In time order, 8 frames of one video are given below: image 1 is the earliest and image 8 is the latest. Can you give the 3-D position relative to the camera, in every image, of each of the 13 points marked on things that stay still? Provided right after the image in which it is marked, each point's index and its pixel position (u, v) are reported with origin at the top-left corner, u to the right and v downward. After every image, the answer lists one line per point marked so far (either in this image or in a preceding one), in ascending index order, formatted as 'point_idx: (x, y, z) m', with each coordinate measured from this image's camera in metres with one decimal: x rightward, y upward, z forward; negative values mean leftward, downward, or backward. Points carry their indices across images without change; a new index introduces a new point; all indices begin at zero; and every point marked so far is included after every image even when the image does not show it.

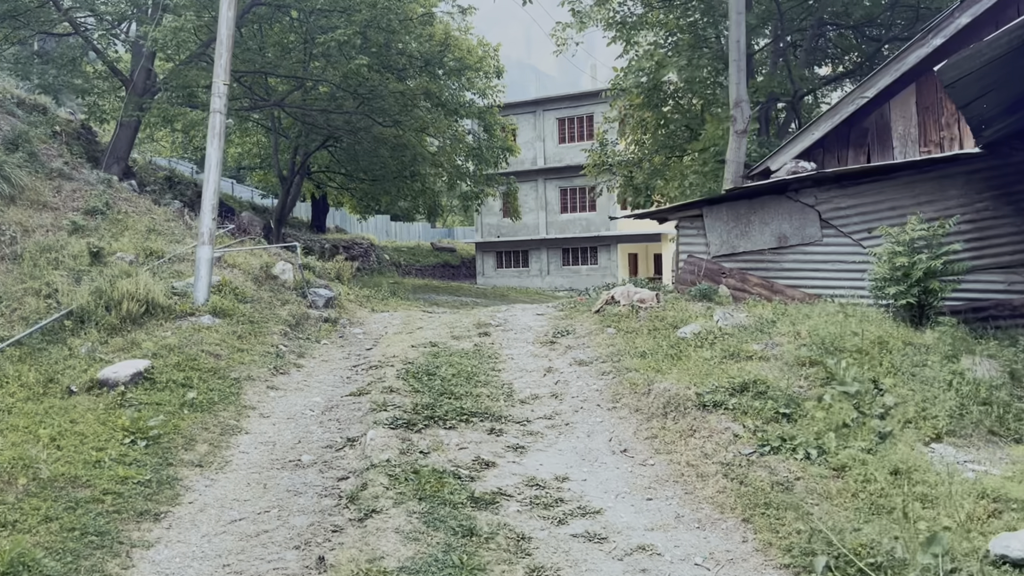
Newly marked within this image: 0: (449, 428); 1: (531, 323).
0: (-0.4, -1.0, +5.9) m
1: (+0.2, -0.4, +9.4) m
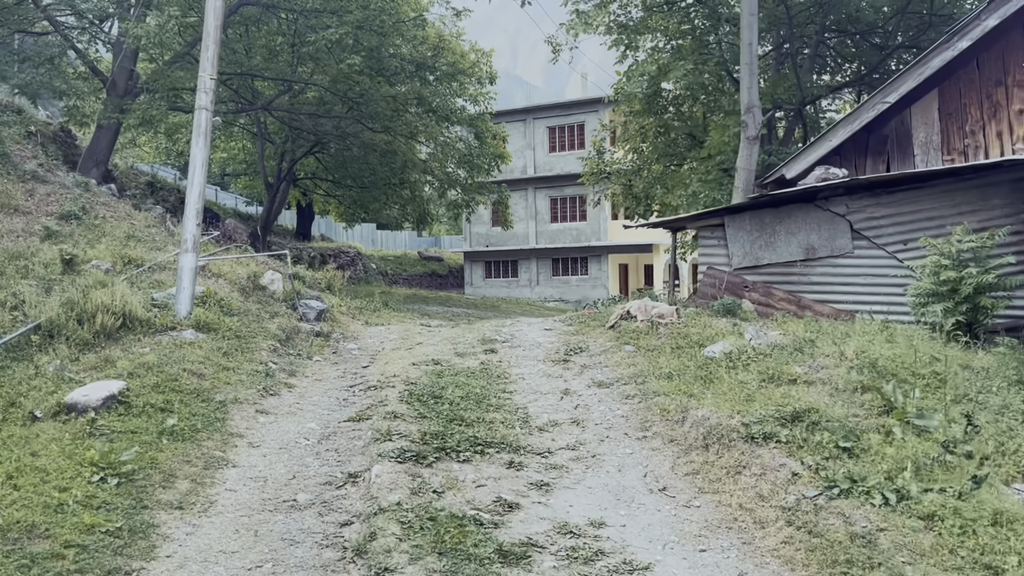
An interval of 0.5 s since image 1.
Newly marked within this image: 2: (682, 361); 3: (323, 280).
0: (-0.3, -1.1, +5.2) m
1: (+0.3, -0.5, +8.7) m
2: (+1.4, -0.6, +7.0) m
3: (-2.8, +0.1, +12.7) m
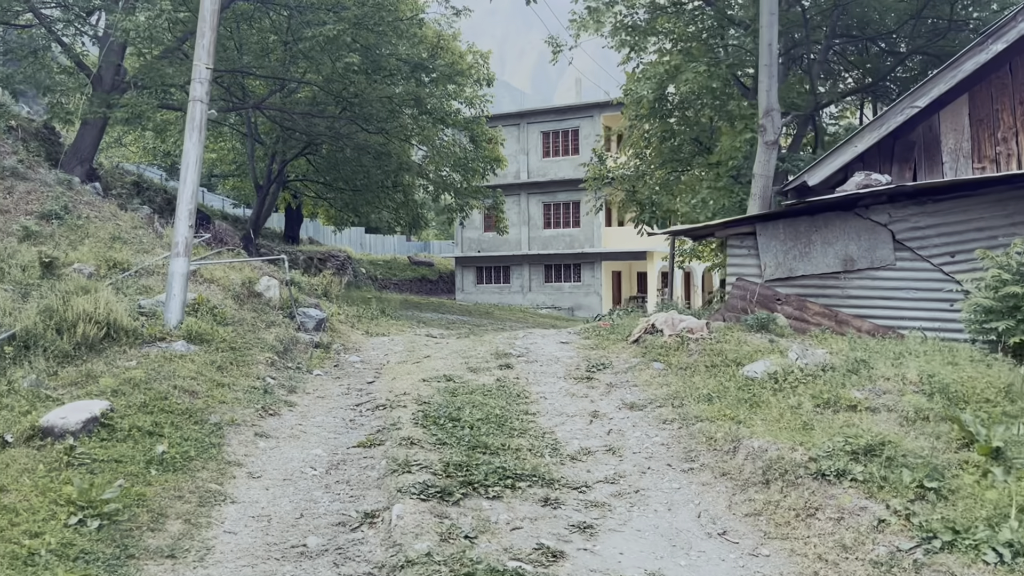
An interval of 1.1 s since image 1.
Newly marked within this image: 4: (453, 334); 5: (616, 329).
0: (-0.1, -1.1, +4.6) m
1: (+0.4, -0.6, +8.1) m
2: (+1.6, -0.7, +6.4) m
3: (-2.7, 0.0, +12.1) m
4: (-0.8, -0.6, +11.4) m
5: (+1.1, -0.4, +8.9) m
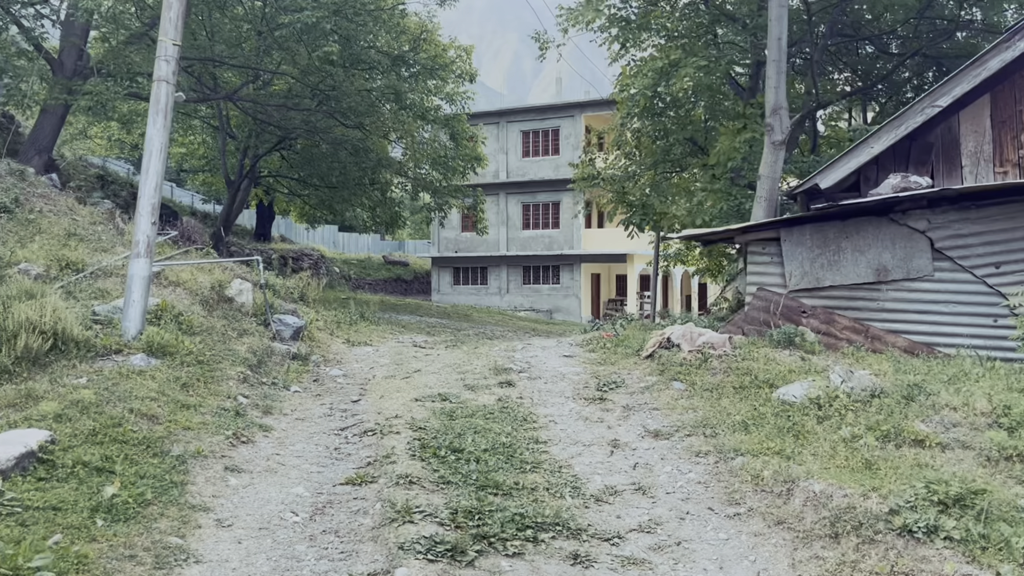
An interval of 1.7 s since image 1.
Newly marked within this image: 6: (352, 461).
0: (0.0, -1.2, +3.8) m
1: (+0.4, -0.7, +7.4) m
2: (+1.6, -0.8, +5.7) m
3: (-2.8, 0.0, +11.2) m
4: (-0.9, -0.7, +10.6) m
5: (+1.1, -0.5, +8.1) m
6: (-1.0, -1.0, +5.2) m
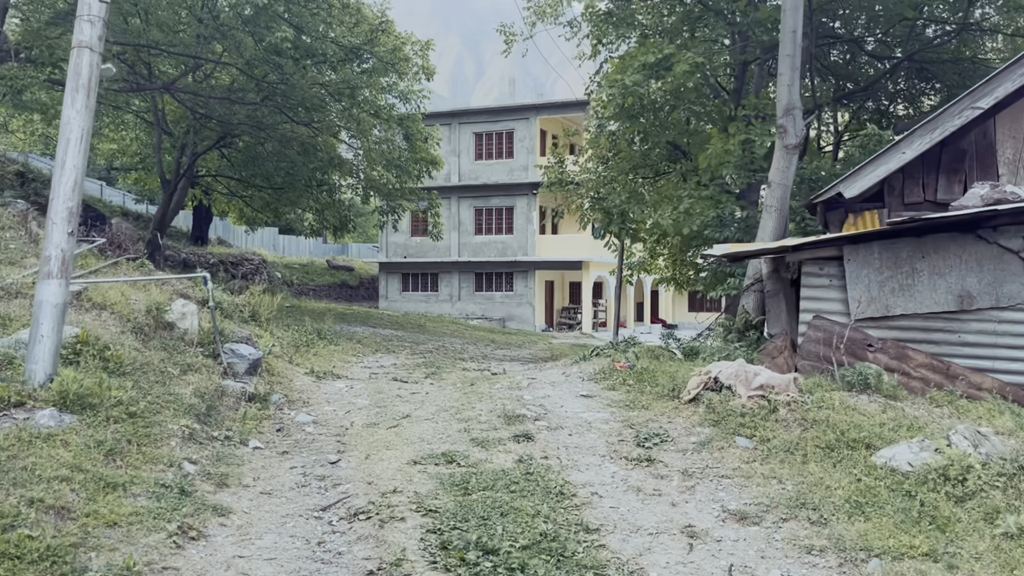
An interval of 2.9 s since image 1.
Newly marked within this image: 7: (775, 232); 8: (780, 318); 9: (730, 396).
0: (+0.3, -1.4, +2.5) m
1: (+0.5, -0.9, +6.0) m
2: (+1.8, -1.0, +4.5) m
3: (-3.0, -0.2, +9.6) m
4: (-1.1, -0.9, +9.1) m
5: (+1.1, -0.7, +6.9) m
6: (-0.7, -1.2, +3.7) m
7: (+3.2, +0.7, +10.4) m
8: (+3.1, -0.3, +9.9) m
9: (+1.5, -0.7, +5.8) m
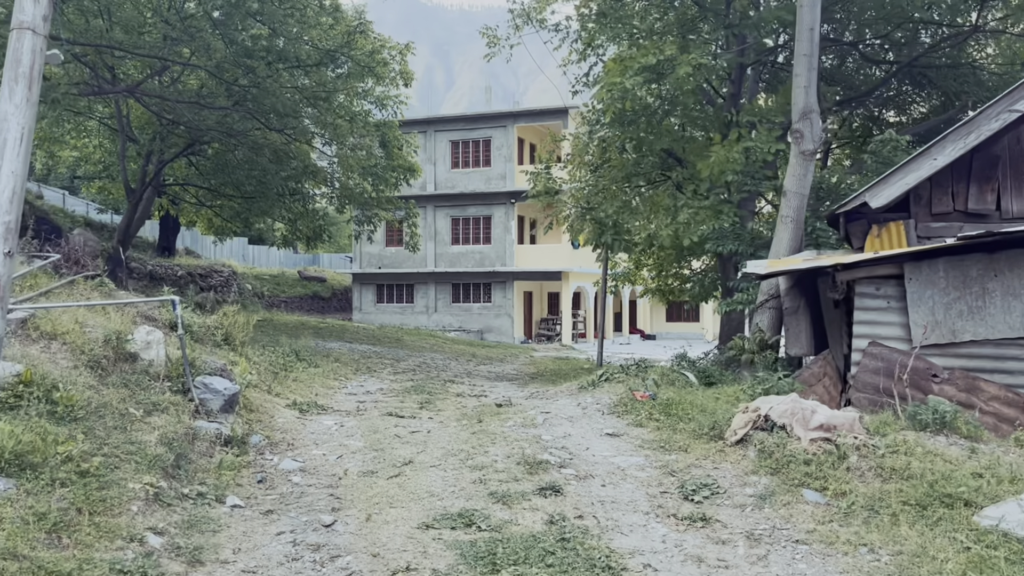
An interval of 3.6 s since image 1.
0: (+0.6, -1.5, +1.7) m
1: (+0.6, -1.0, +5.3) m
2: (+2.0, -1.1, +3.7) m
3: (-3.0, -0.4, +8.7) m
4: (-1.0, -1.1, +8.3) m
5: (+1.2, -0.9, +6.1) m
6: (-0.5, -1.3, +2.9) m
7: (+3.2, +0.5, +9.7) m
8: (+3.1, -0.5, +9.2) m
9: (+1.6, -0.9, +5.0) m
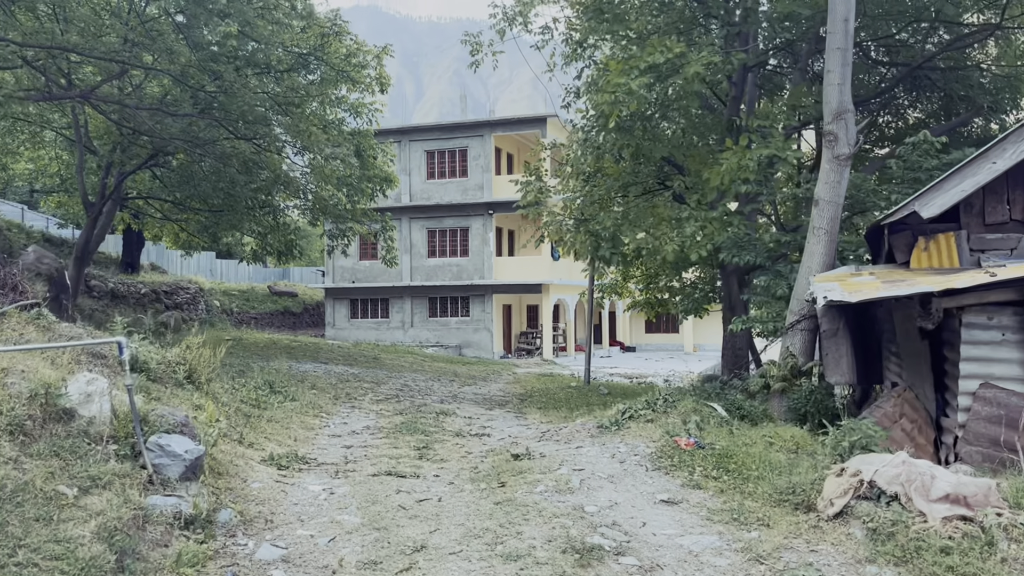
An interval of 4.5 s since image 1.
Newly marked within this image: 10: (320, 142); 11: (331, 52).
0: (+0.9, -1.6, +0.6) m
1: (+0.8, -1.2, +4.2) m
2: (+2.2, -1.3, +2.7) m
3: (-2.9, -0.7, +7.6) m
4: (-0.9, -1.3, +7.2) m
5: (+1.3, -1.1, +5.0) m
6: (-0.3, -1.5, +1.8) m
7: (+3.2, +0.3, +8.8) m
8: (+3.1, -0.7, +8.2) m
9: (+1.8, -1.0, +3.9) m
10: (-4.1, +3.1, +18.2) m
11: (-3.9, +5.0, +18.4) m
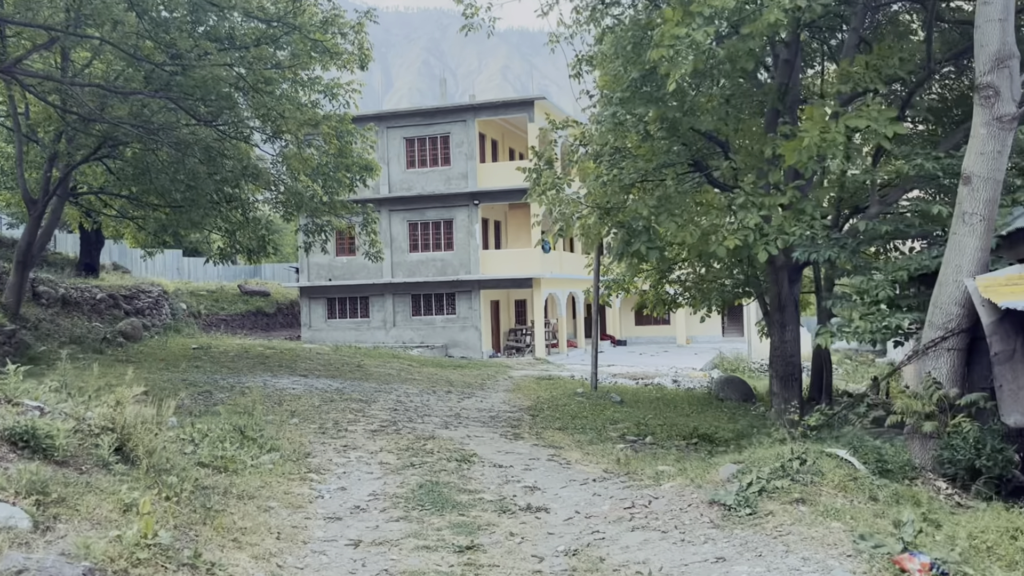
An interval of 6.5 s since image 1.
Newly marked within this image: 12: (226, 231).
0: (+1.6, -1.8, -1.6) m
1: (+1.4, -1.4, +1.9) m
2: (+2.8, -1.4, +0.5) m
3: (-2.5, -0.9, +5.2) m
4: (-0.5, -1.5, +4.9) m
5: (+1.9, -1.2, +2.8) m
6: (+0.4, -1.7, -0.5) m
7: (+3.6, +0.2, +6.6) m
8: (+3.6, -0.8, +6.0) m
9: (+2.4, -1.1, +1.7) m
10: (-4.0, +3.0, +15.7) m
11: (-3.8, +4.9, +15.9) m
12: (-6.0, +1.2, +18.3) m
